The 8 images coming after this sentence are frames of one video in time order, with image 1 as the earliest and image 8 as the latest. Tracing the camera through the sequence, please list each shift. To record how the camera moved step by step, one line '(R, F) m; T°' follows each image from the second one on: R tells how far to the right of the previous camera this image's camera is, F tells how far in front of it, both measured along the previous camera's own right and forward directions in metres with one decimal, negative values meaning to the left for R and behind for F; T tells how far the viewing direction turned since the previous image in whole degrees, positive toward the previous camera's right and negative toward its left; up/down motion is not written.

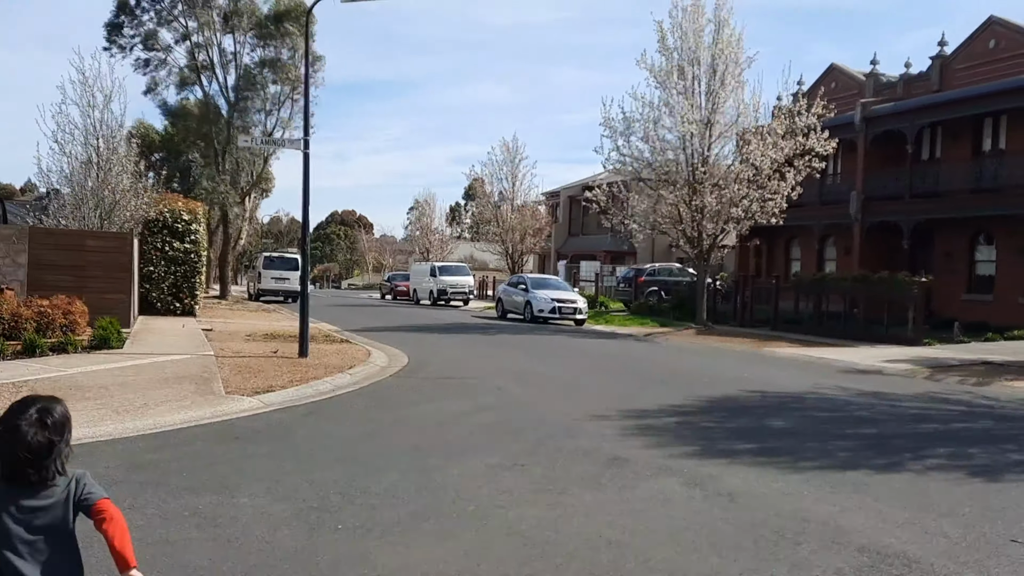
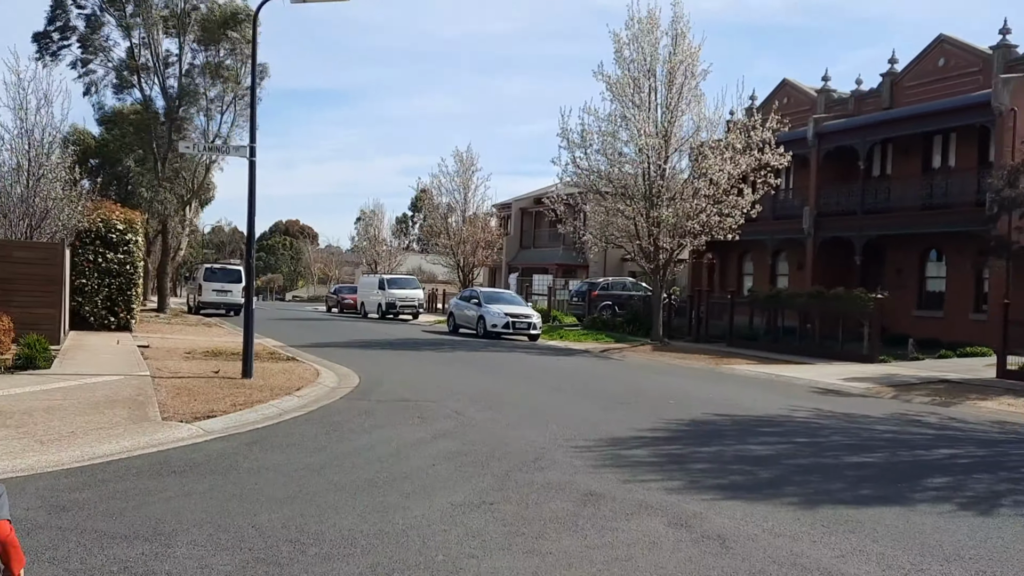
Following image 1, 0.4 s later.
(-0.1, +0.6) m; +3°
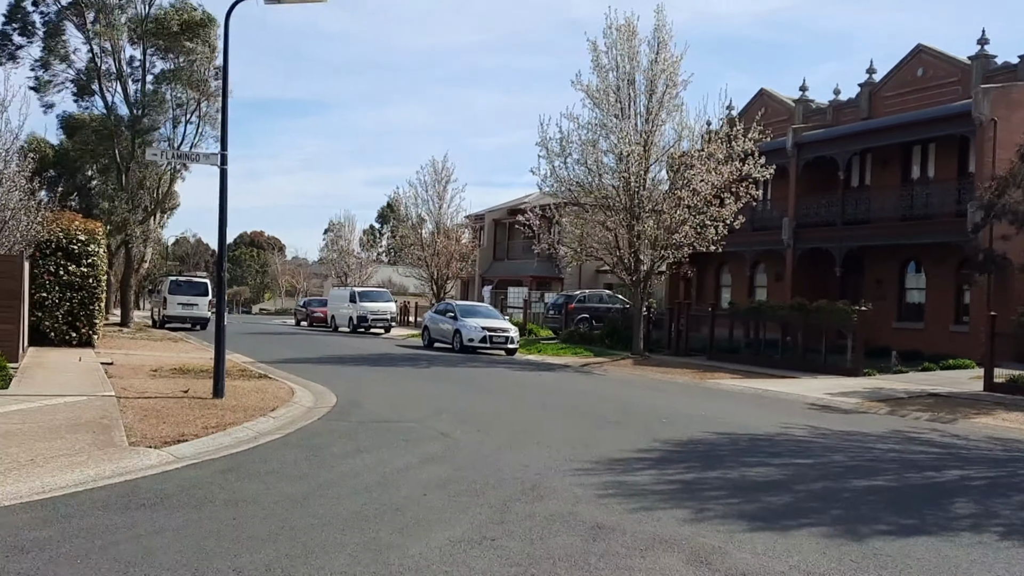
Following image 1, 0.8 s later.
(-0.2, +0.5) m; +2°
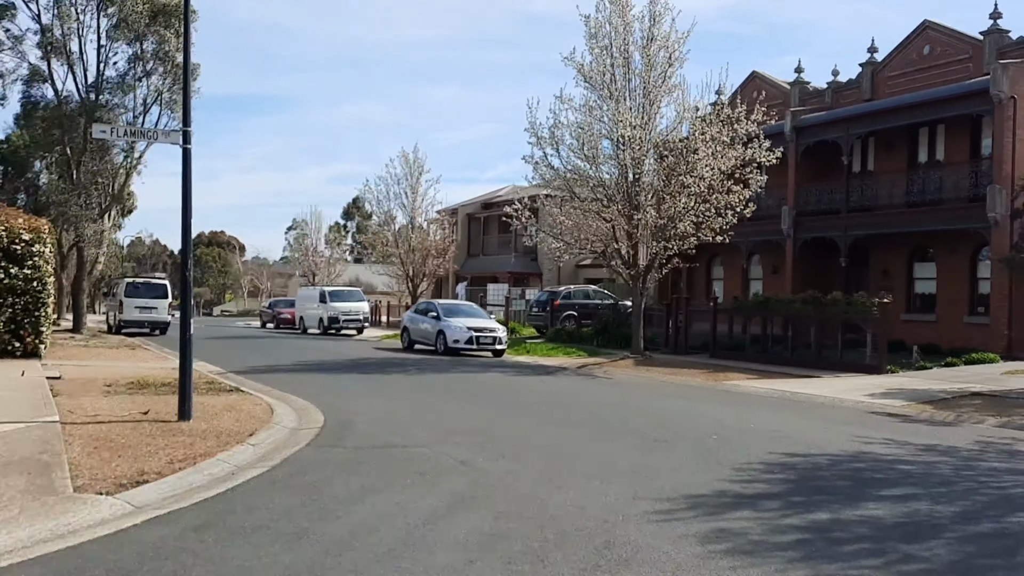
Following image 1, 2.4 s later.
(-0.6, +1.8) m; +2°
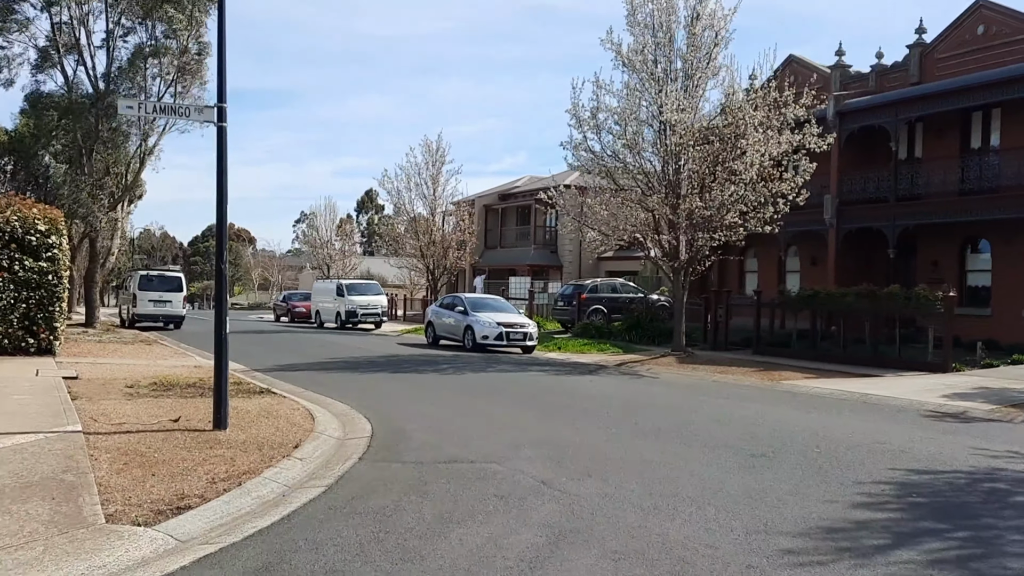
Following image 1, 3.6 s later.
(-0.7, +1.1) m; 0°
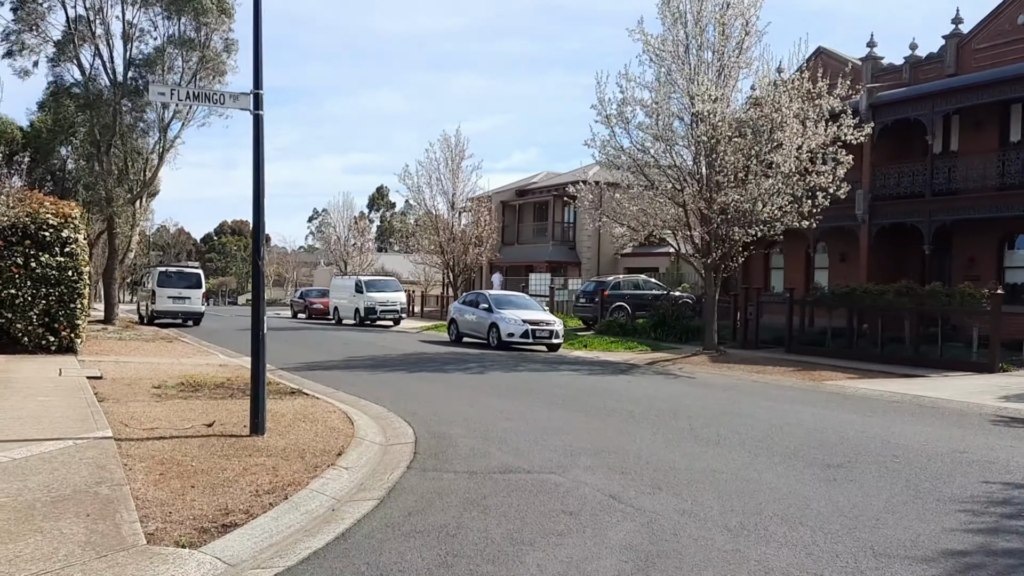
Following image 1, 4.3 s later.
(-0.4, +0.5) m; -1°
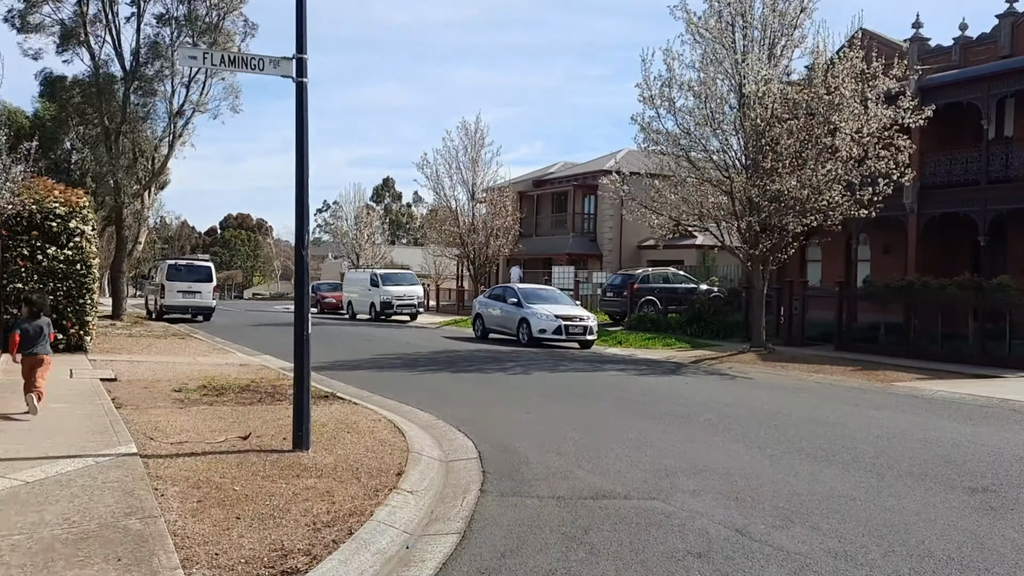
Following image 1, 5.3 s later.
(-0.6, +1.1) m; 0°
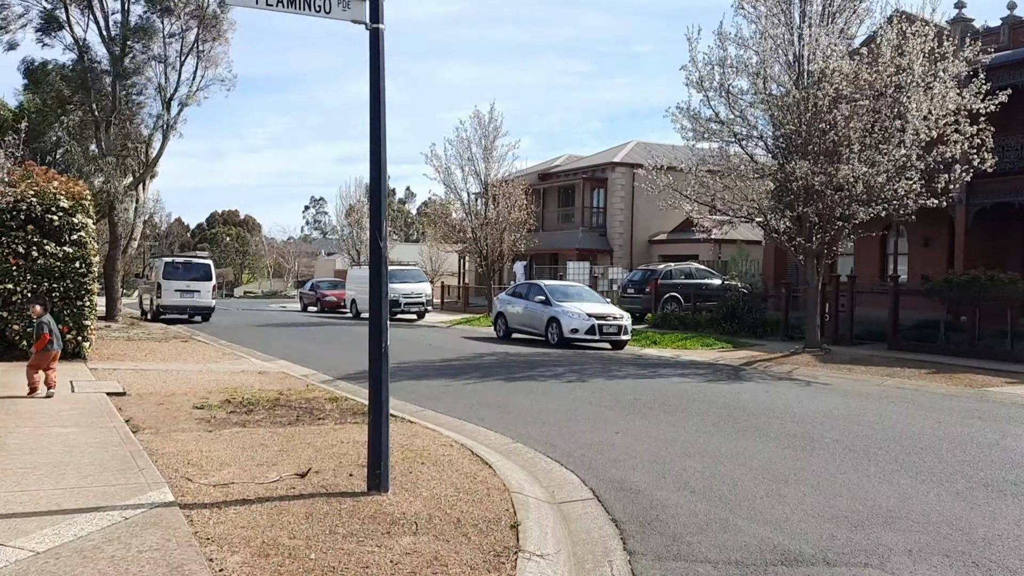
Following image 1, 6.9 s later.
(-1.0, +1.5) m; +1°
